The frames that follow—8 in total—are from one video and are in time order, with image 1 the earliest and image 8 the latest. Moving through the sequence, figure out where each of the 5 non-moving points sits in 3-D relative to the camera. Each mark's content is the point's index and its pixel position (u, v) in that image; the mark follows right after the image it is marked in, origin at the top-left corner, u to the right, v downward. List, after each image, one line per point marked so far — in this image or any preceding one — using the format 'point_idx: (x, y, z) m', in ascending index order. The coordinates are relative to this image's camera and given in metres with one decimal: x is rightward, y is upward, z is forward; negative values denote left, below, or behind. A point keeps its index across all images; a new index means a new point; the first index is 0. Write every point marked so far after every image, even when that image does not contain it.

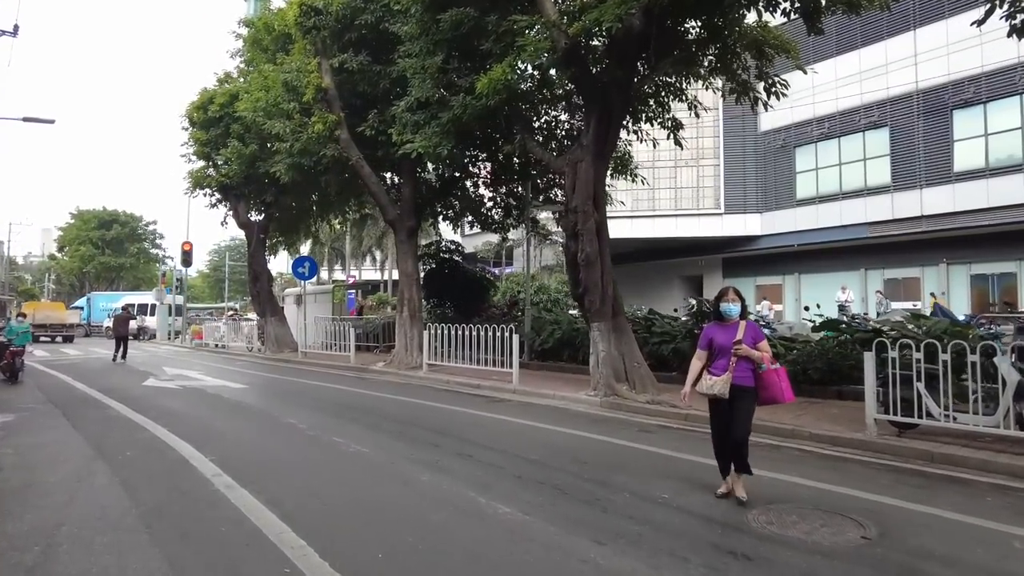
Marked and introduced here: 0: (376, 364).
0: (-4.2, -2.4, +18.6) m
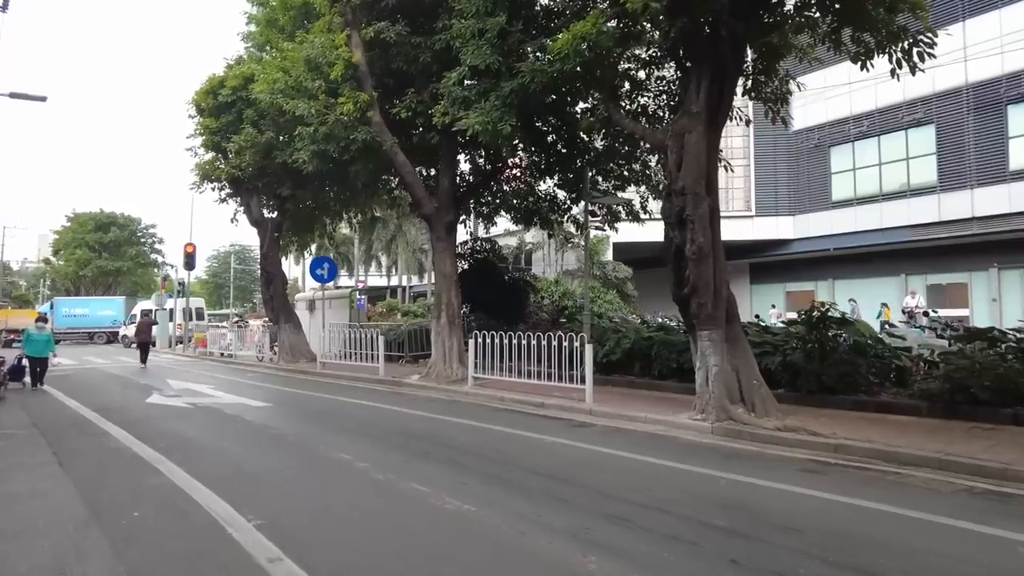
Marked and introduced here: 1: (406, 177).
0: (-2.8, -2.5, +16.4) m
1: (-2.9, +3.0, +16.1) m
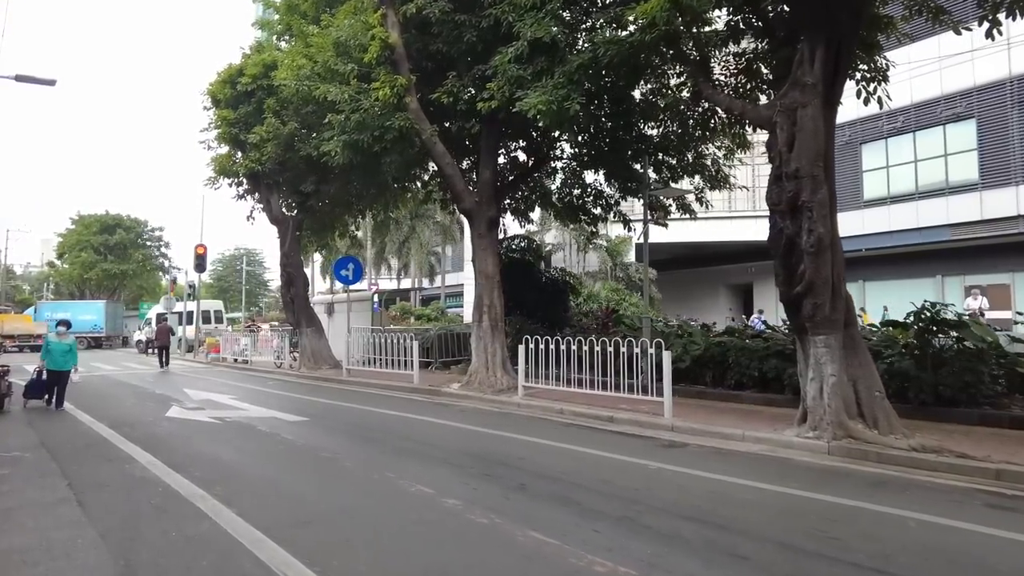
0: (-1.6, -2.5, +15.1) m
1: (-1.7, +3.0, +14.8) m
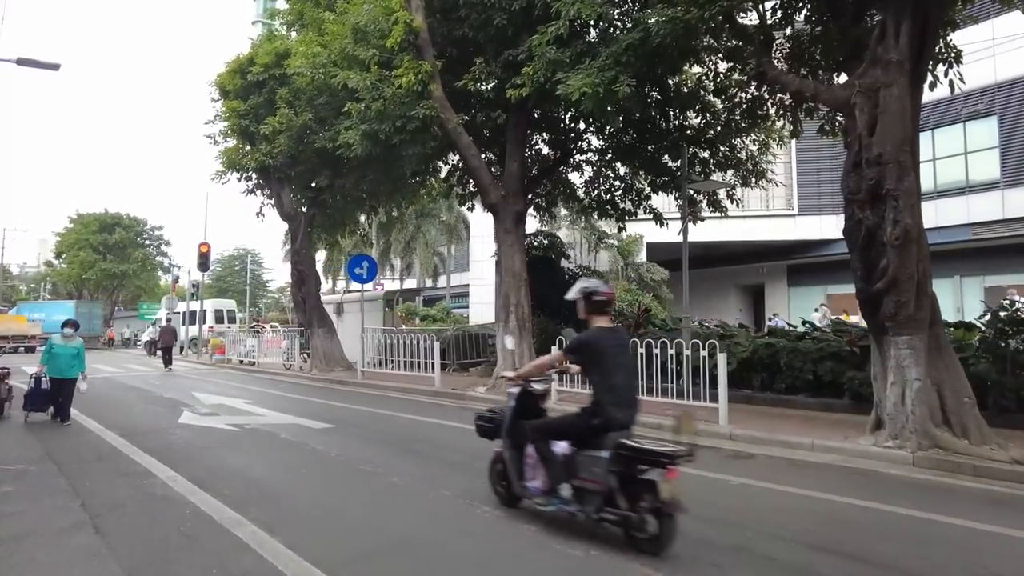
0: (-0.9, -2.5, +14.4) m
1: (-1.0, +3.0, +14.0) m
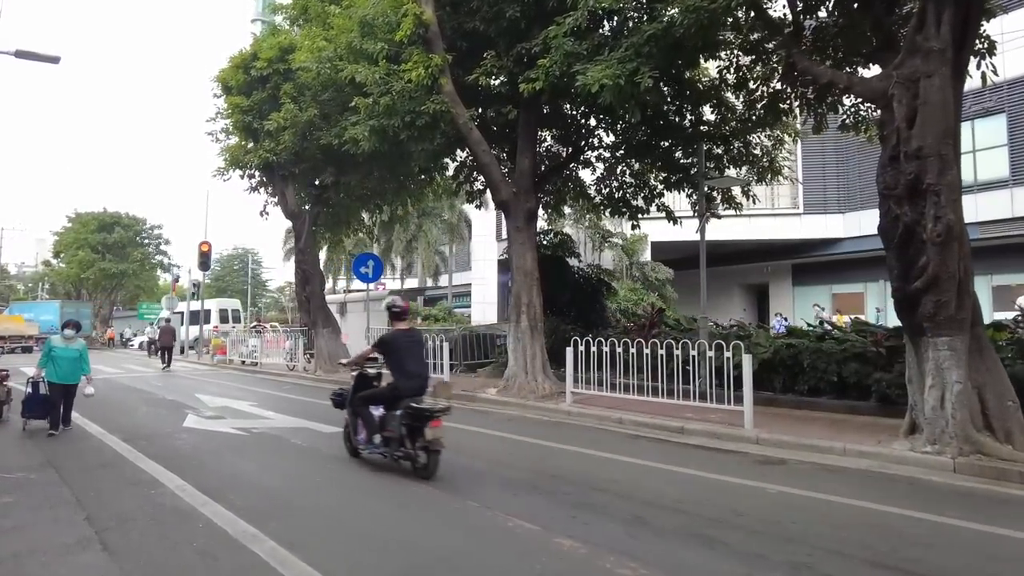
0: (-0.6, -2.4, +14.0) m
1: (-0.7, +3.1, +13.7) m
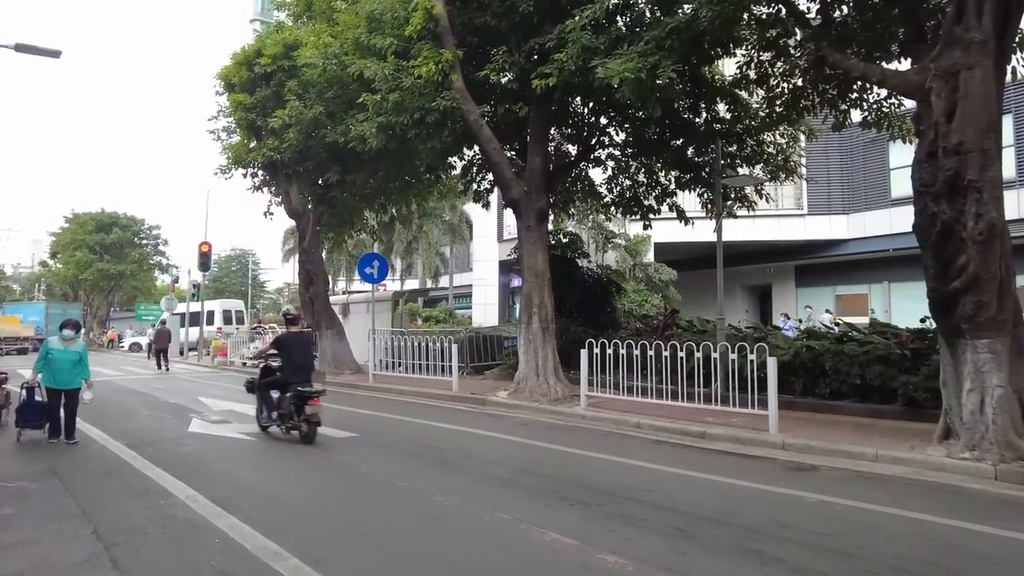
0: (-0.4, -2.5, +13.7) m
1: (-0.5, +3.0, +13.4) m
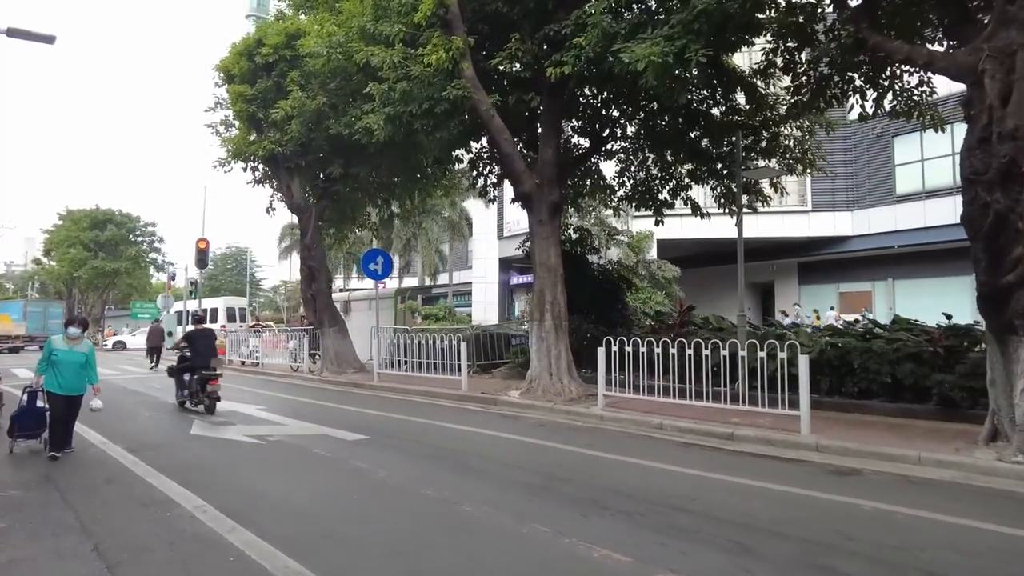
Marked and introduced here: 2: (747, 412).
0: (-0.1, -2.4, +13.3) m
1: (-0.2, +3.1, +13.0) m
2: (+4.1, -2.2, +10.2) m
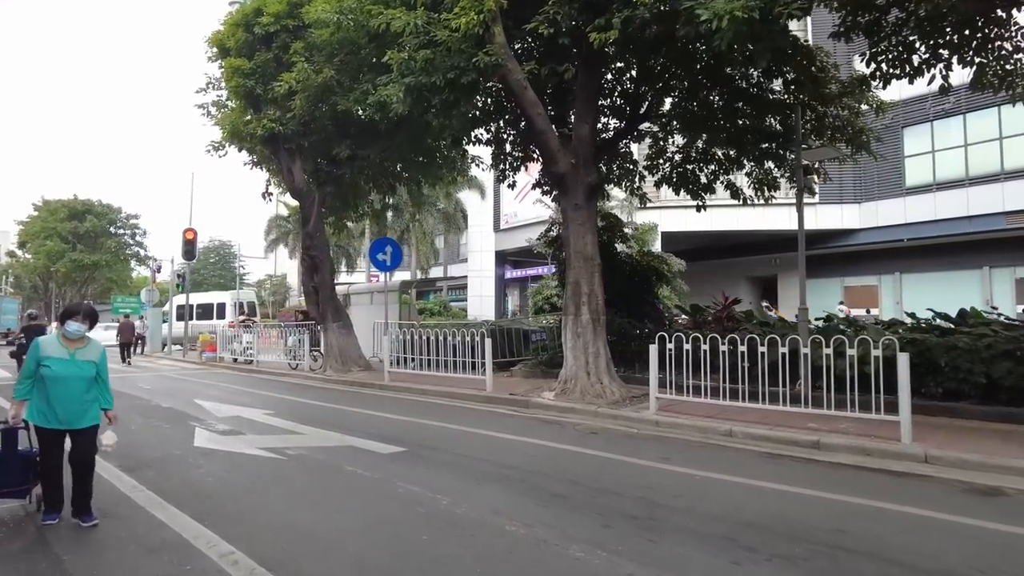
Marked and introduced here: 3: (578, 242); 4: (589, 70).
0: (+0.6, -2.2, +12.1) m
1: (+0.5, +3.3, +11.7) m
2: (+4.9, -2.0, +9.1) m
3: (+1.4, +1.0, +12.1) m
4: (+1.6, +4.4, +11.8) m
